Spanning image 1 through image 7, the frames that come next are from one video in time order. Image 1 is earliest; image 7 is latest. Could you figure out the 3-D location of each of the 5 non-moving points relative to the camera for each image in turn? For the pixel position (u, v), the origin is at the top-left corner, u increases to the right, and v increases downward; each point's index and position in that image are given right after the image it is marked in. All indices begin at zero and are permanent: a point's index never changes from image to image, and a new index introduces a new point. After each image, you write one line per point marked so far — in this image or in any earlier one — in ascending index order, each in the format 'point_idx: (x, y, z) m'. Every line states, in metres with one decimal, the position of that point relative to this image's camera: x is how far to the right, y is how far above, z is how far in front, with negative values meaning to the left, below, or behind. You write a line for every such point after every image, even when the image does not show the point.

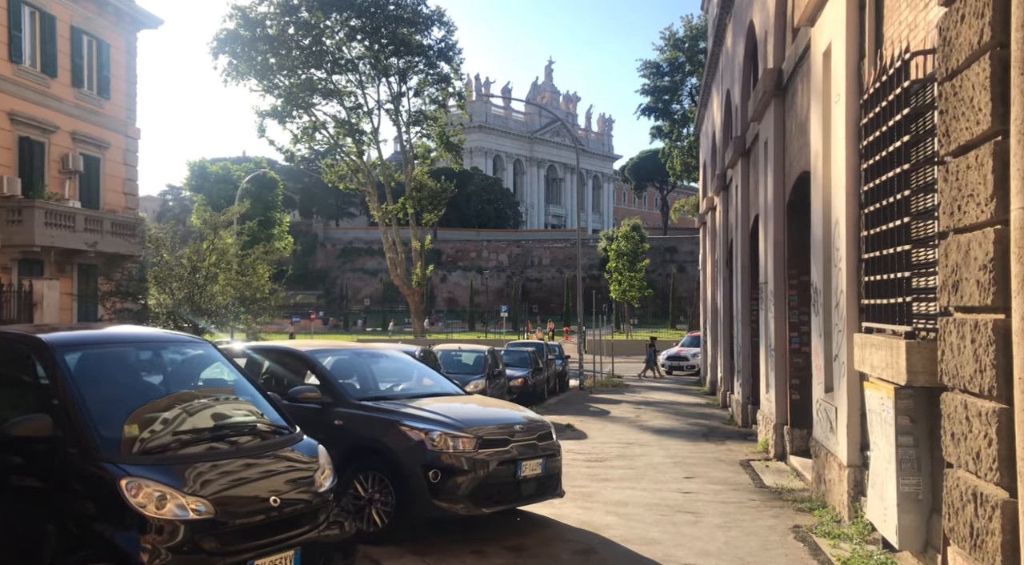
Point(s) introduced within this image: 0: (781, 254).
0: (+3.7, +0.4, +11.3) m
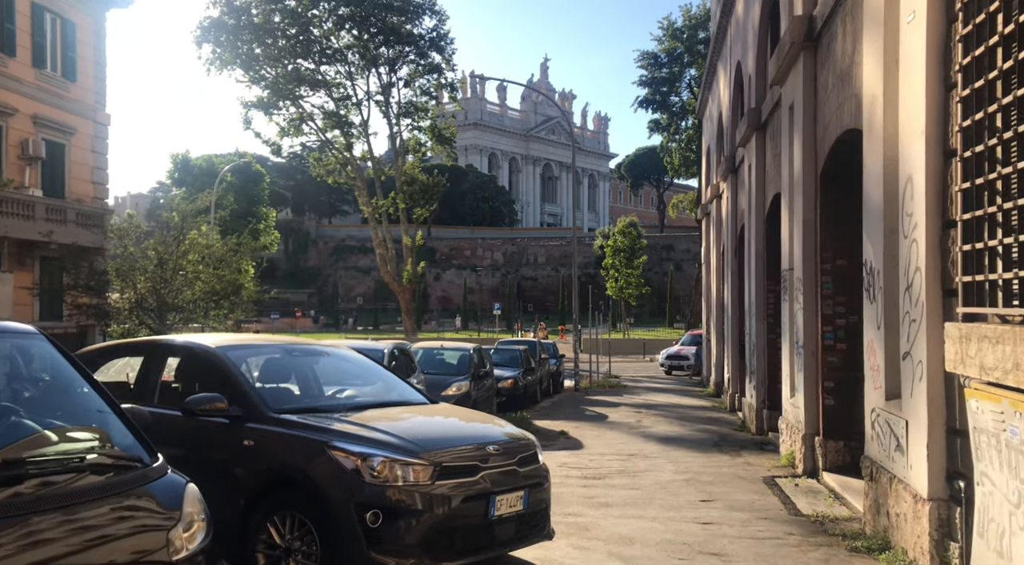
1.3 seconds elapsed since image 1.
0: (+3.5, +0.6, +9.7) m
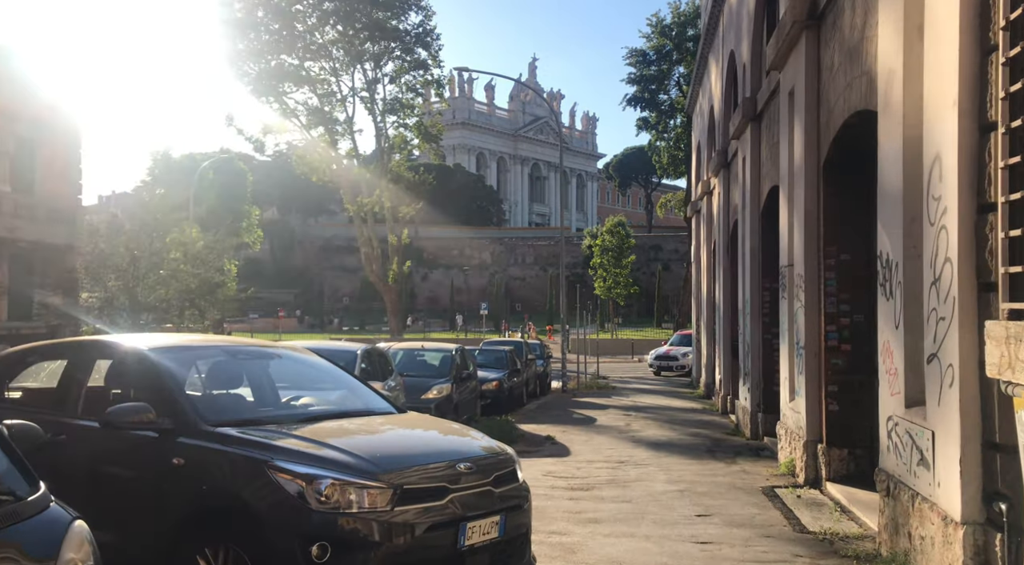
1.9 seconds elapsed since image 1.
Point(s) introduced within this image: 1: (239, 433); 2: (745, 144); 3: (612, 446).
0: (+3.3, +0.6, +9.0) m
1: (-1.5, -0.8, +4.4) m
2: (+4.1, +2.4, +14.3) m
3: (+1.6, -2.5, +12.6) m
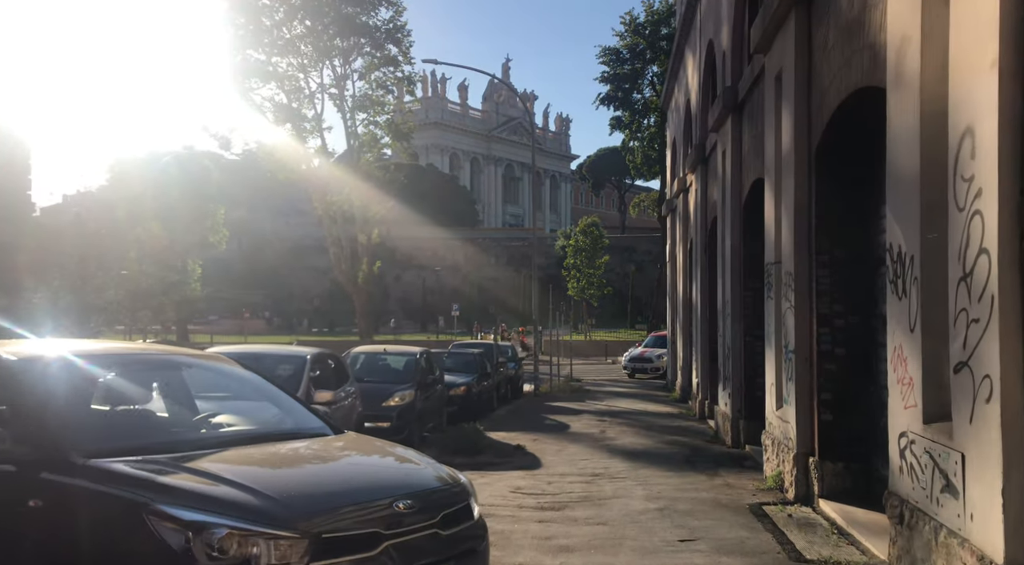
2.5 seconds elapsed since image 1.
0: (+3.0, +0.6, +8.3) m
1: (-1.7, -0.8, +3.5) m
2: (+3.6, +2.4, +13.6) m
3: (+1.1, -2.5, +11.8) m
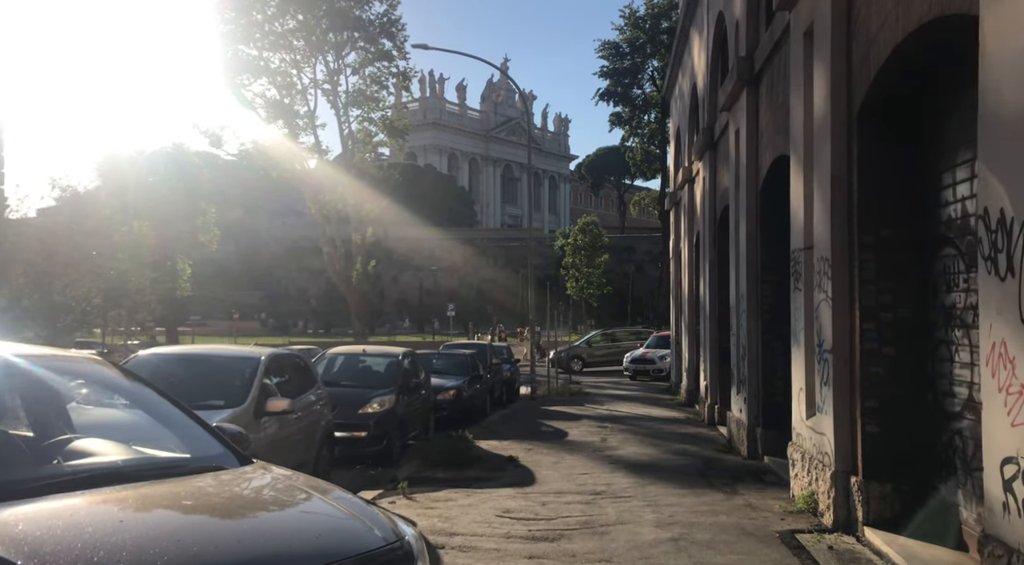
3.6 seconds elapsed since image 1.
0: (+2.8, +0.7, +7.0) m
1: (-1.8, -0.7, +2.2) m
2: (+3.4, +2.5, +12.4) m
3: (+1.0, -2.4, +10.5) m
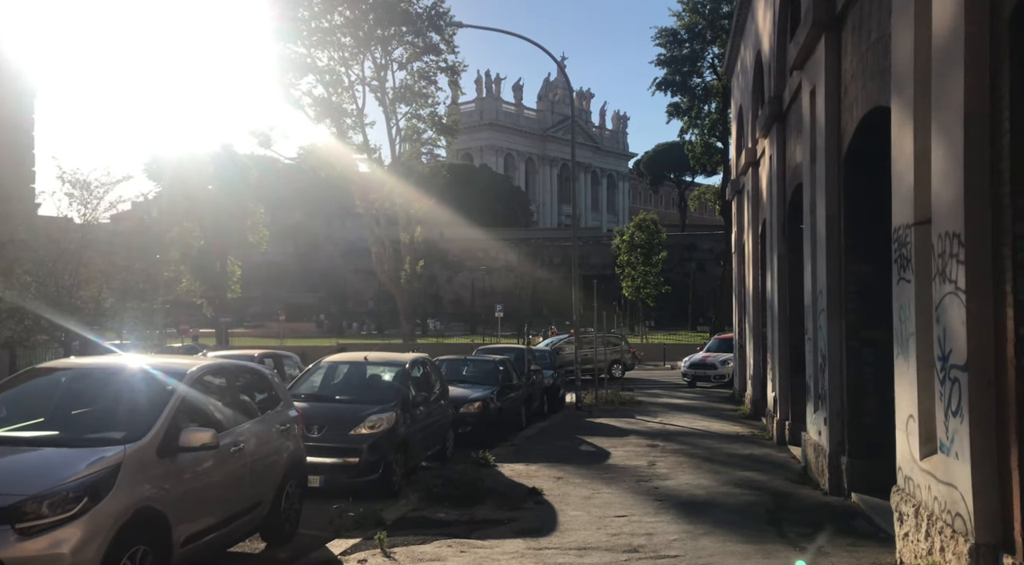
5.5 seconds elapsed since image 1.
0: (+2.8, +0.8, +4.8) m
1: (-2.2, -0.6, +0.3) m
2: (+3.7, +2.6, +10.1) m
3: (+1.2, -2.3, +8.4) m
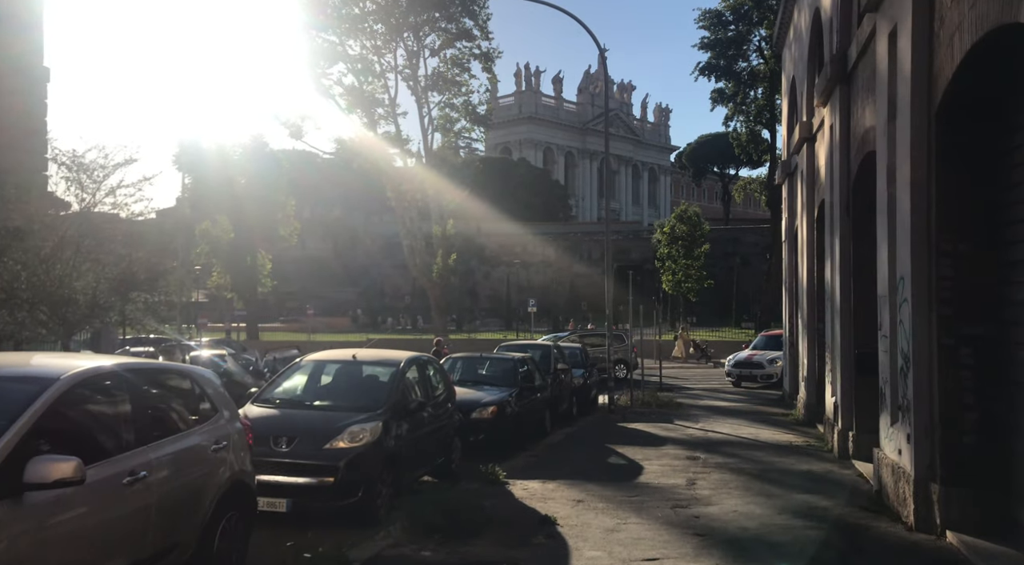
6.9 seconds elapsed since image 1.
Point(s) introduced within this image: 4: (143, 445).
0: (+2.6, +0.9, +3.0) m
1: (-2.6, -0.5, -1.2) m
2: (+3.9, +2.8, +8.2) m
3: (+1.2, -2.2, +6.7) m
4: (-2.3, -1.0, +5.2) m
